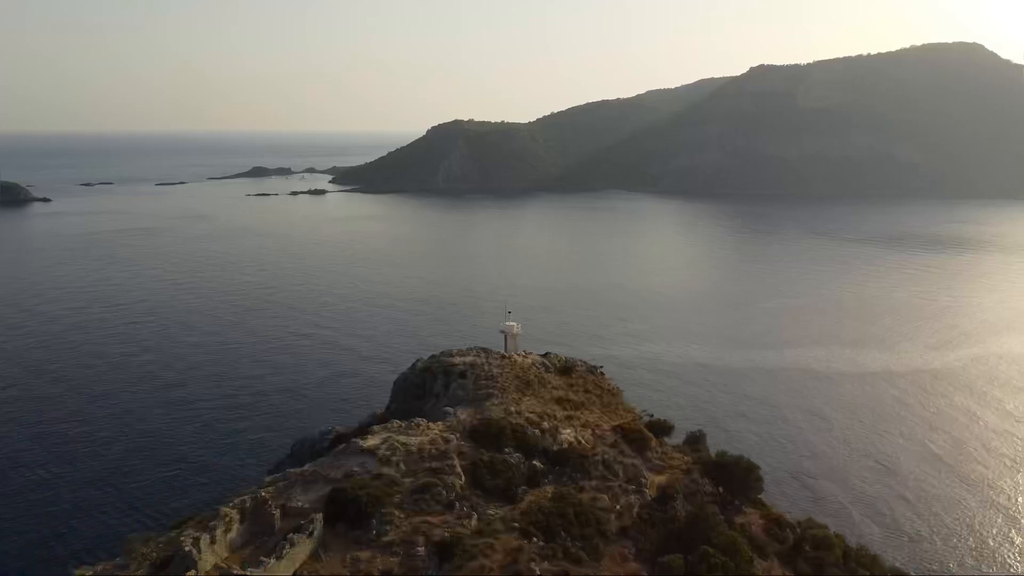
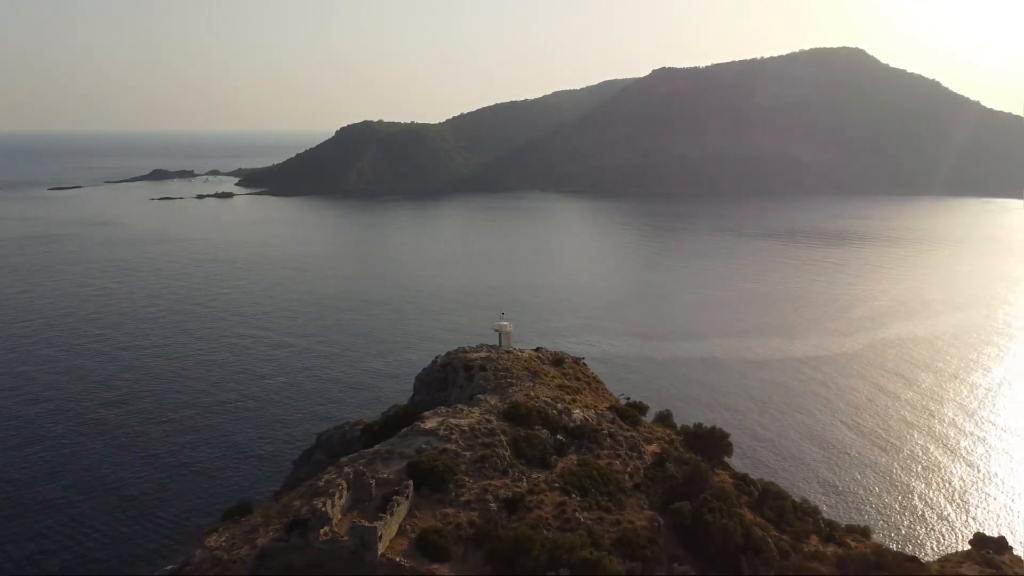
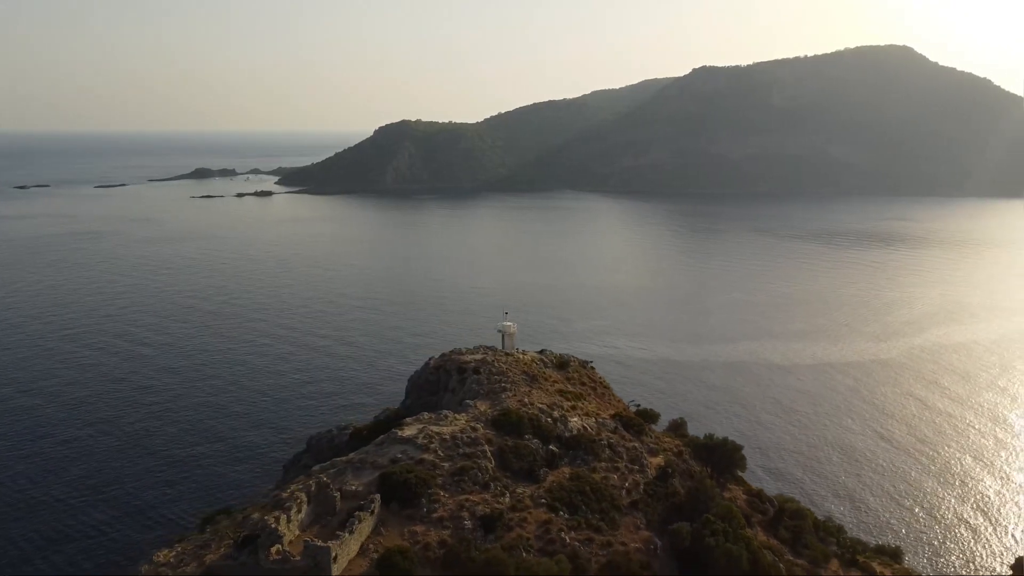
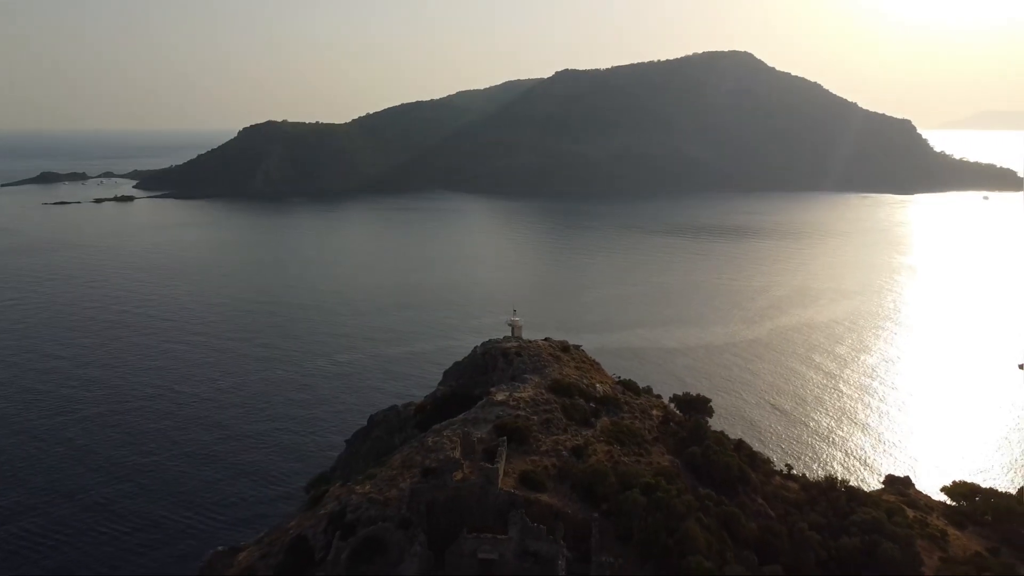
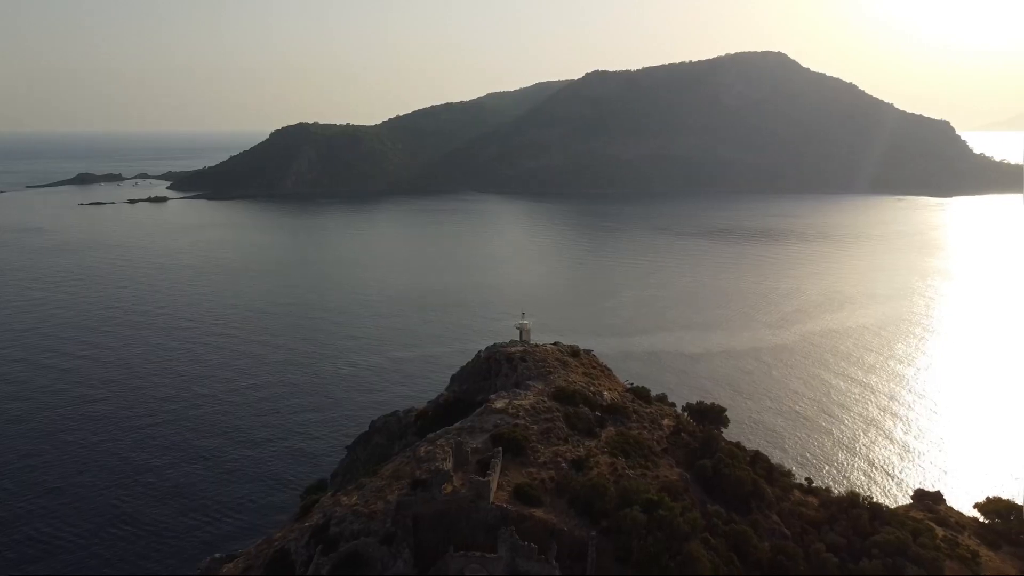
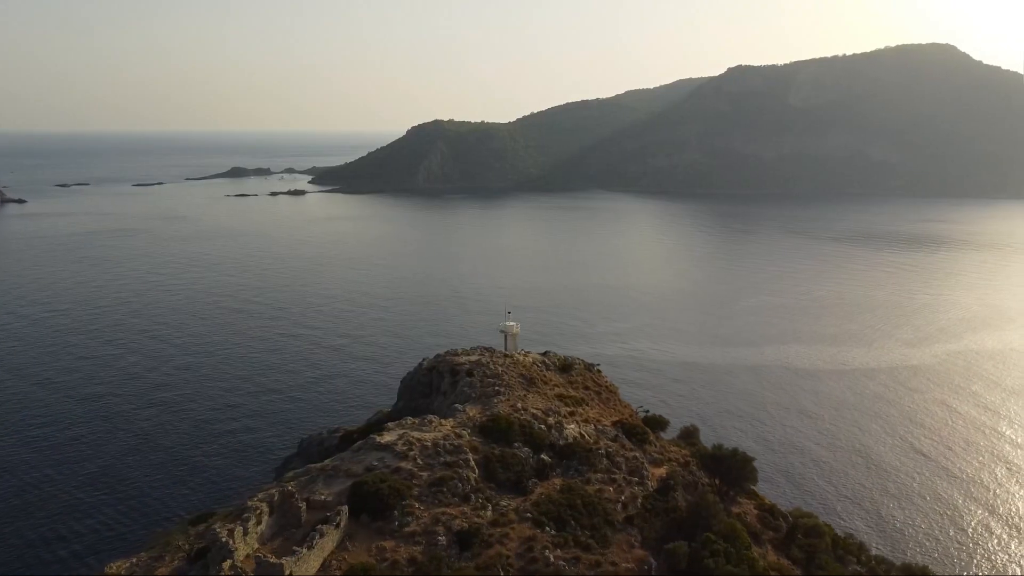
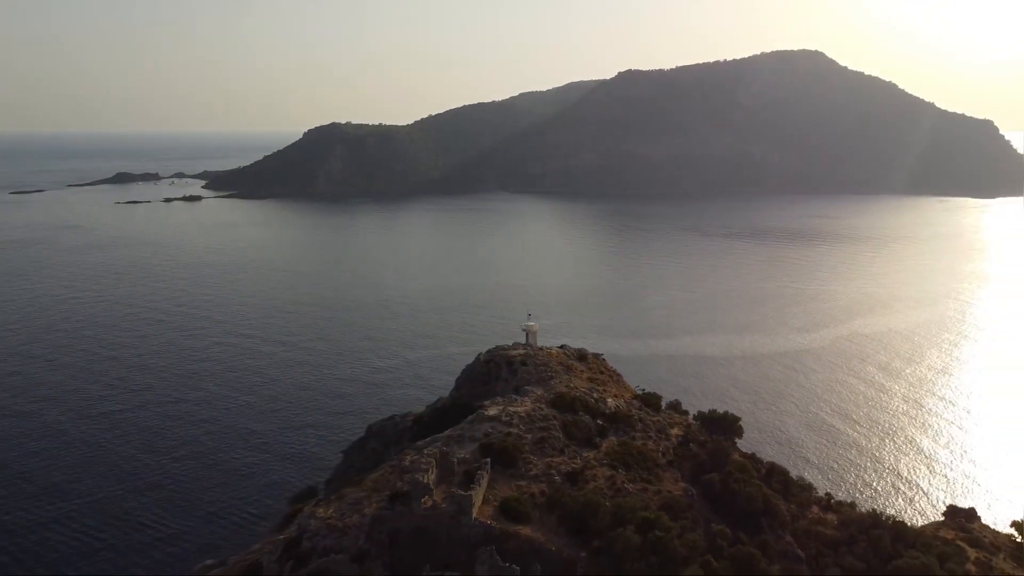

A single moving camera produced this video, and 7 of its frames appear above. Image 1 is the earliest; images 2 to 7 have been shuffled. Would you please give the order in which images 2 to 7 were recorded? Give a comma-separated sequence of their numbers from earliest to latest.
6, 3, 2, 7, 5, 4
